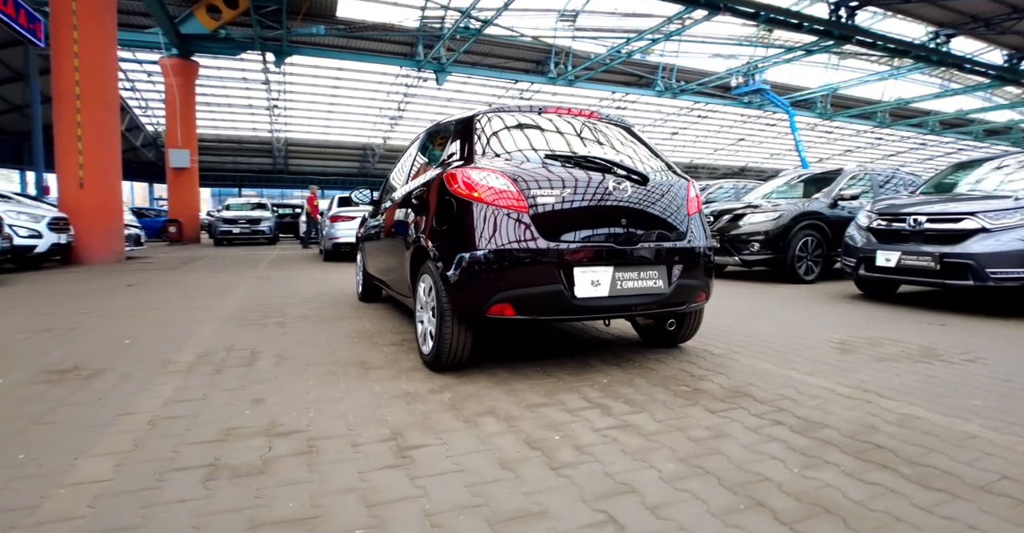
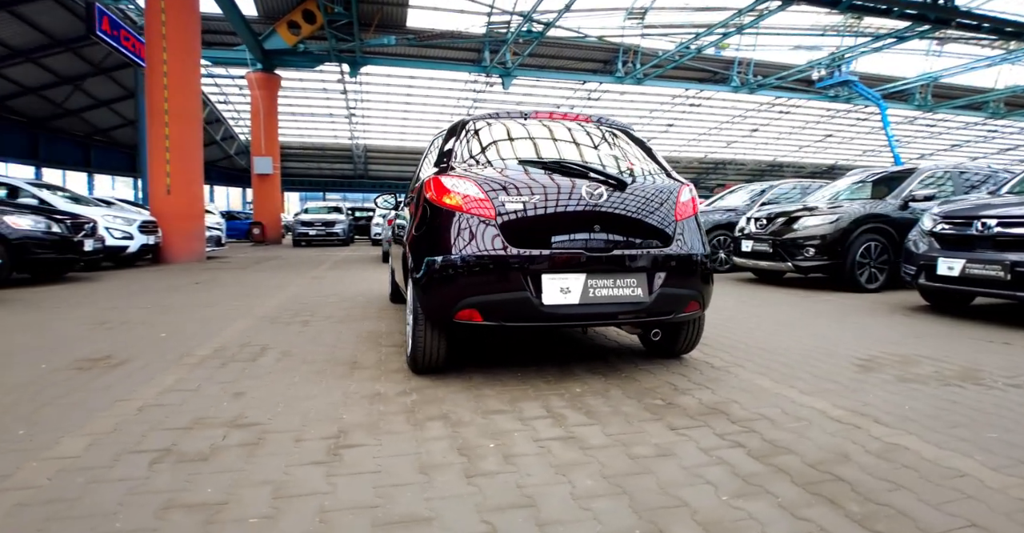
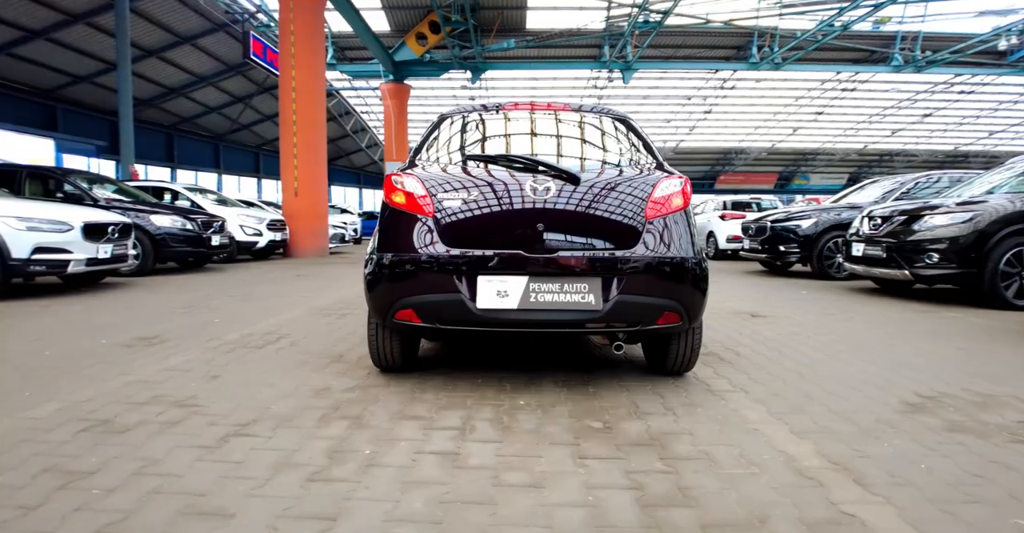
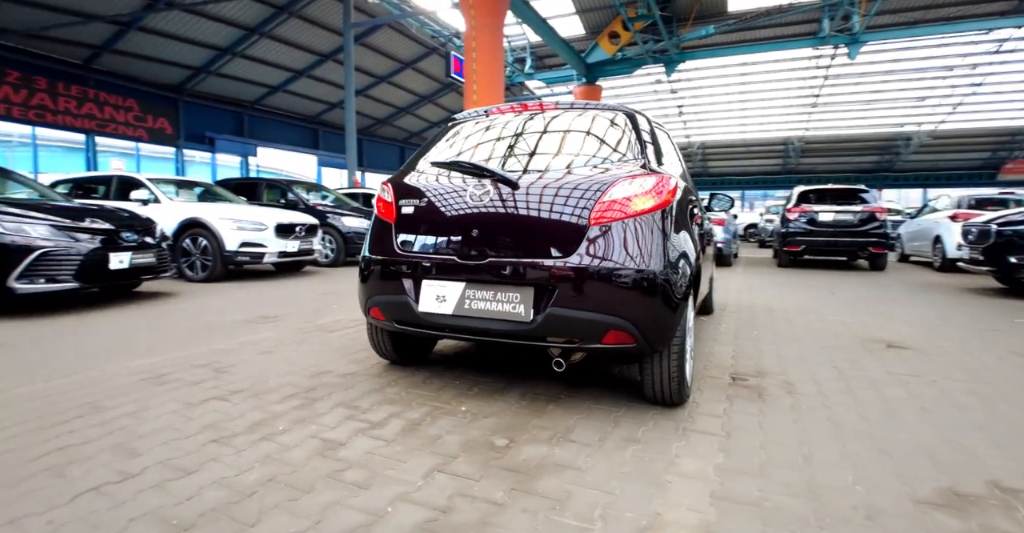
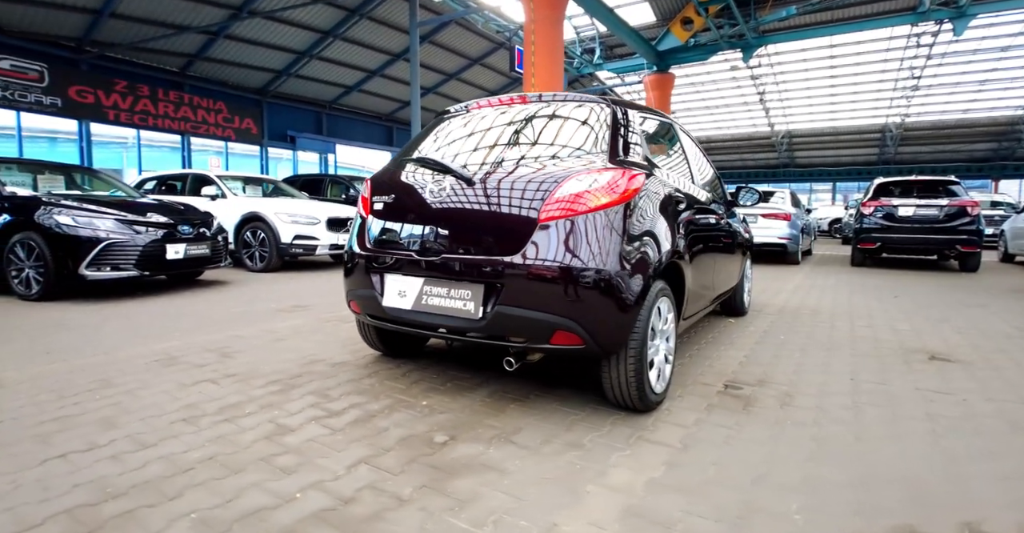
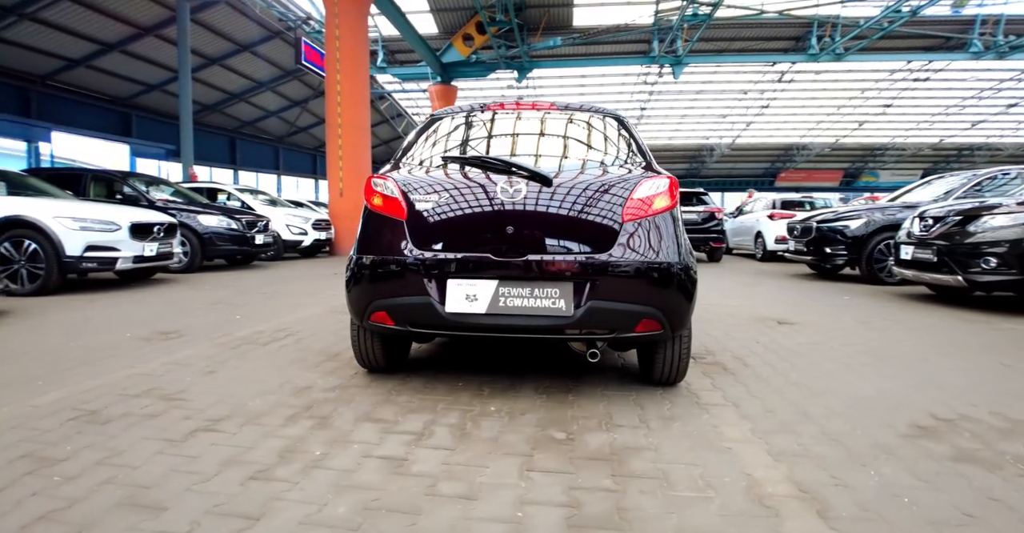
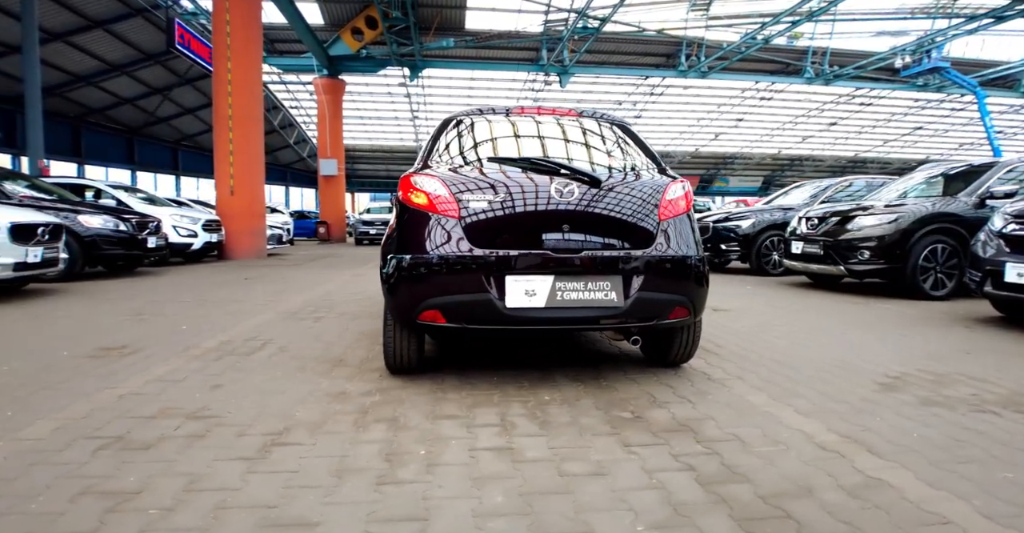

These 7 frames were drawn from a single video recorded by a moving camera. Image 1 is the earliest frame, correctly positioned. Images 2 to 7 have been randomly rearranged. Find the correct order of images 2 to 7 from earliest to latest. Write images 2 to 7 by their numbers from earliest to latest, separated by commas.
2, 7, 3, 6, 4, 5
